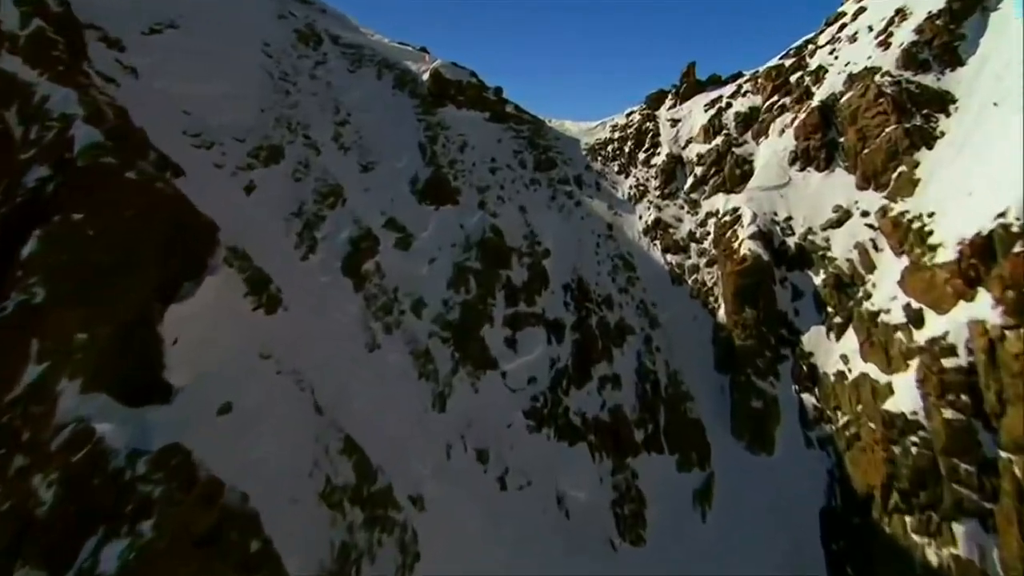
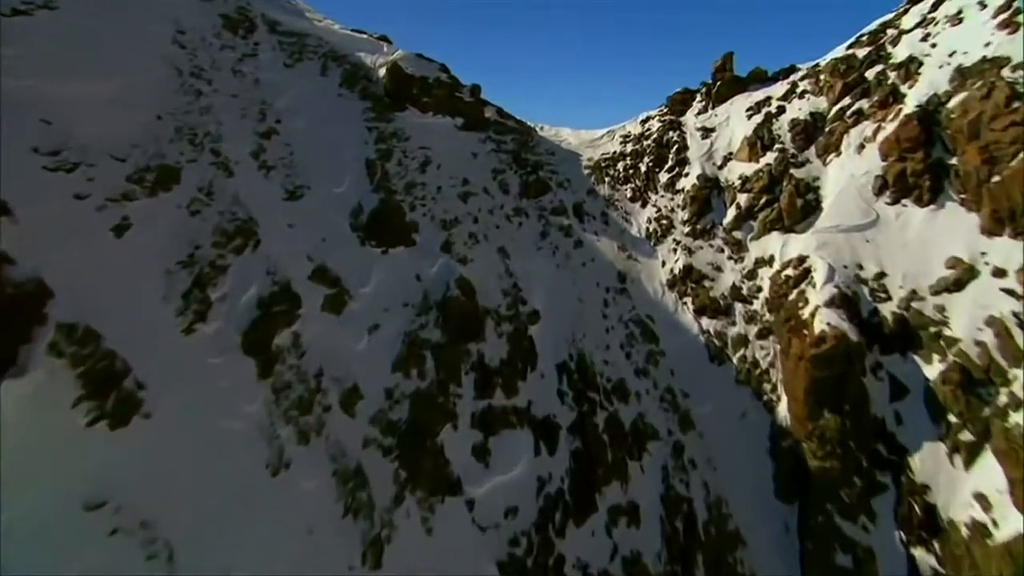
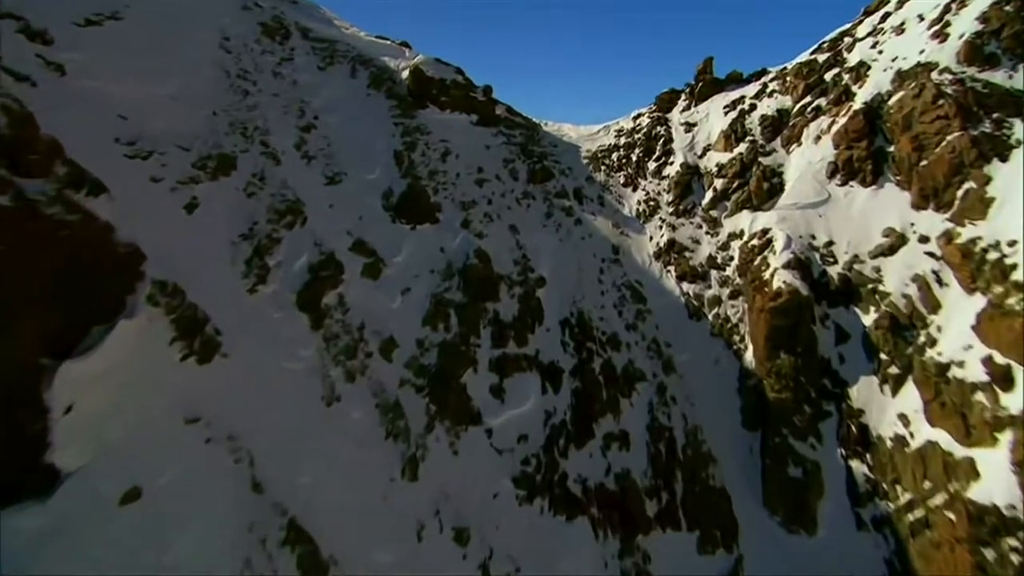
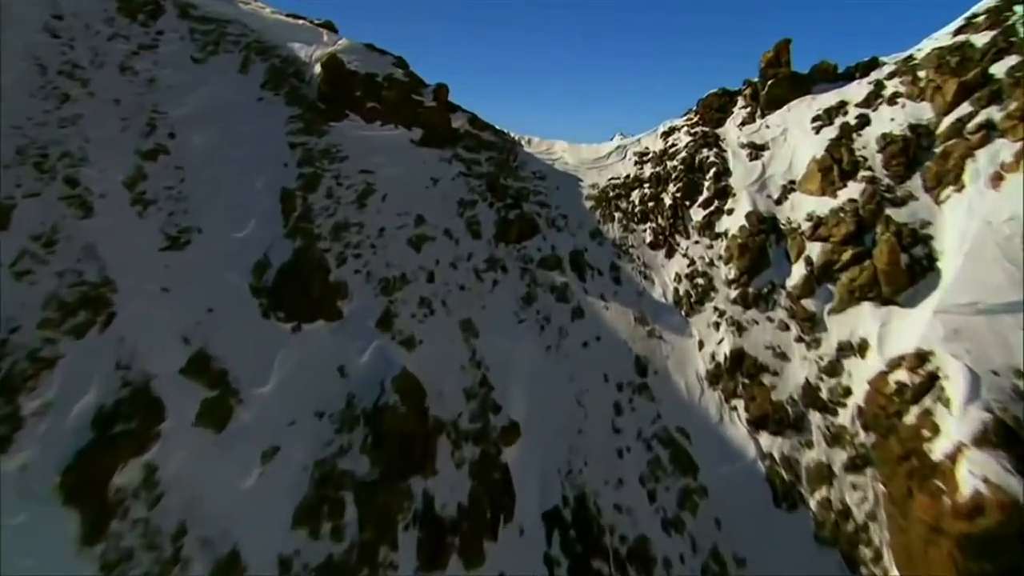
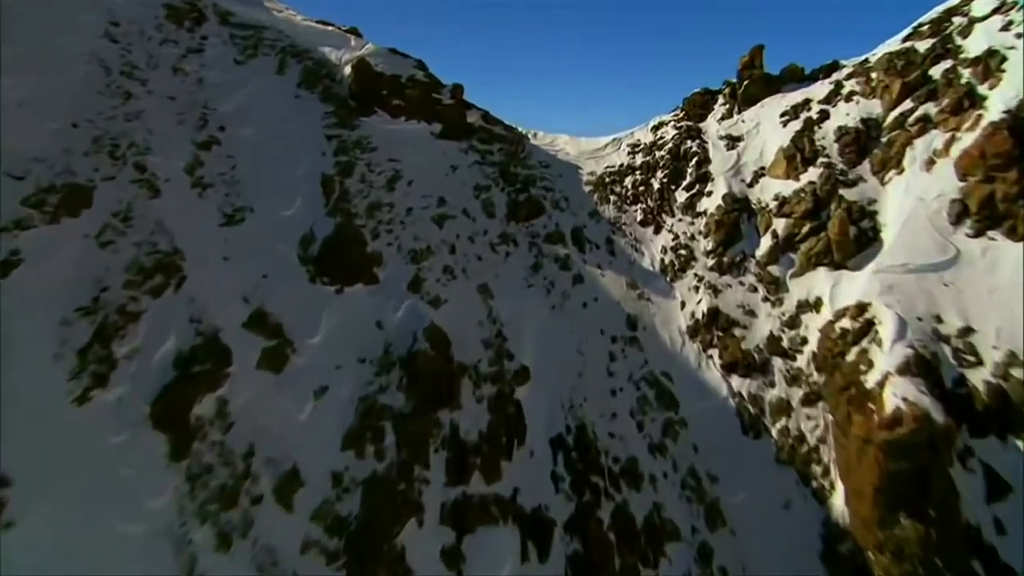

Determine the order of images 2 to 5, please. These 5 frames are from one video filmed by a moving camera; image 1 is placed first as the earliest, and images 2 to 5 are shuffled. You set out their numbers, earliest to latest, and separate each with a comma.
3, 2, 5, 4
